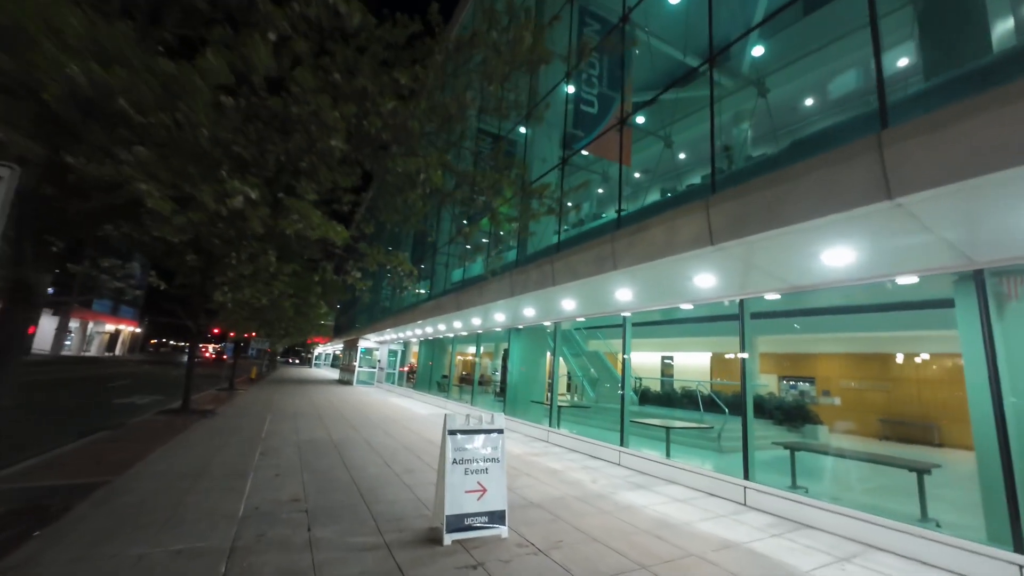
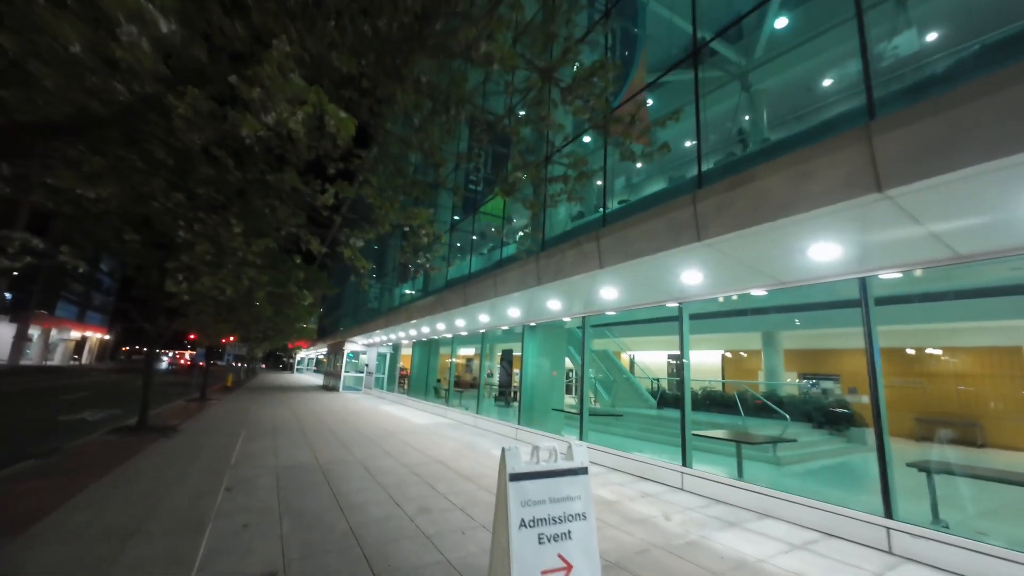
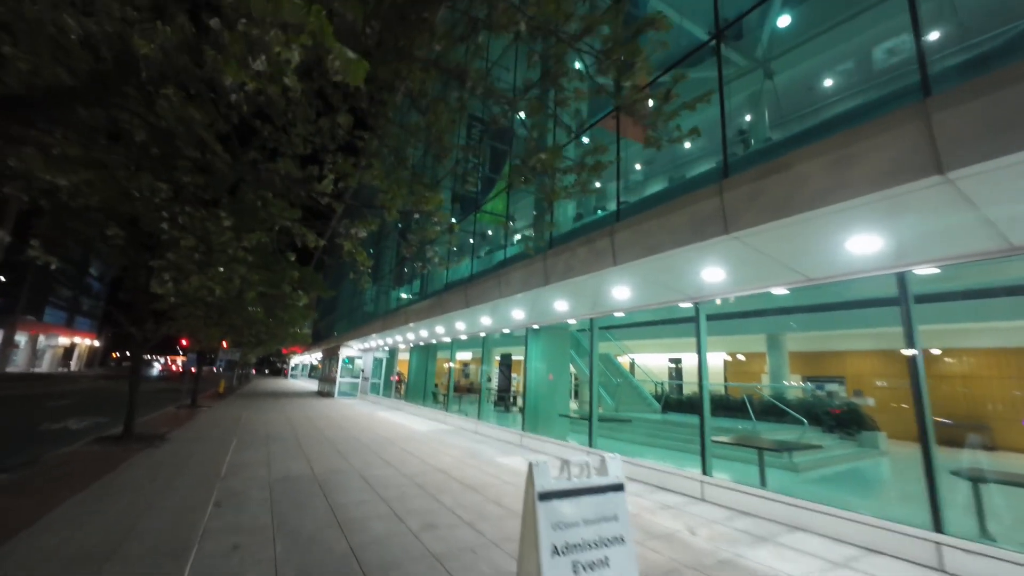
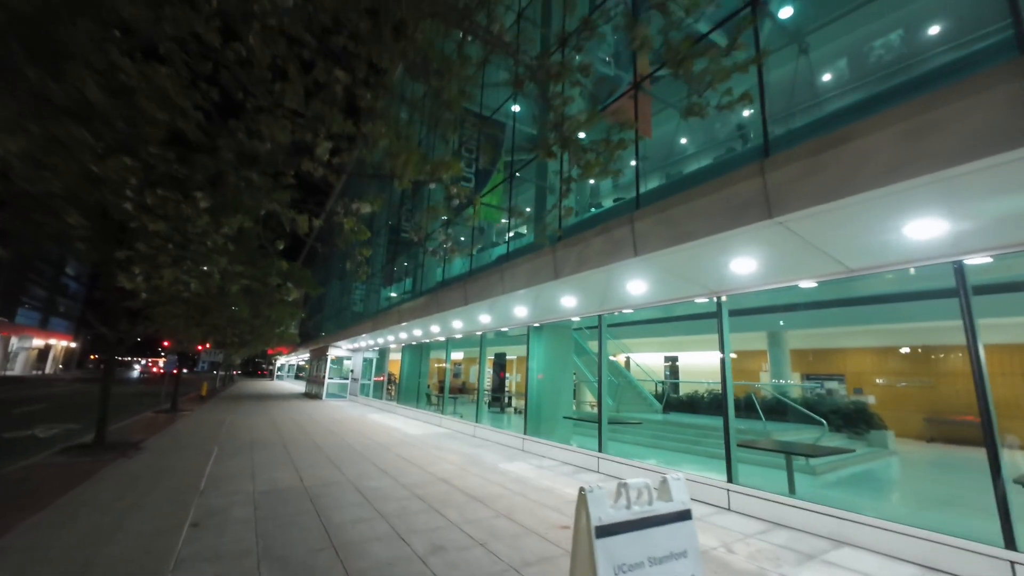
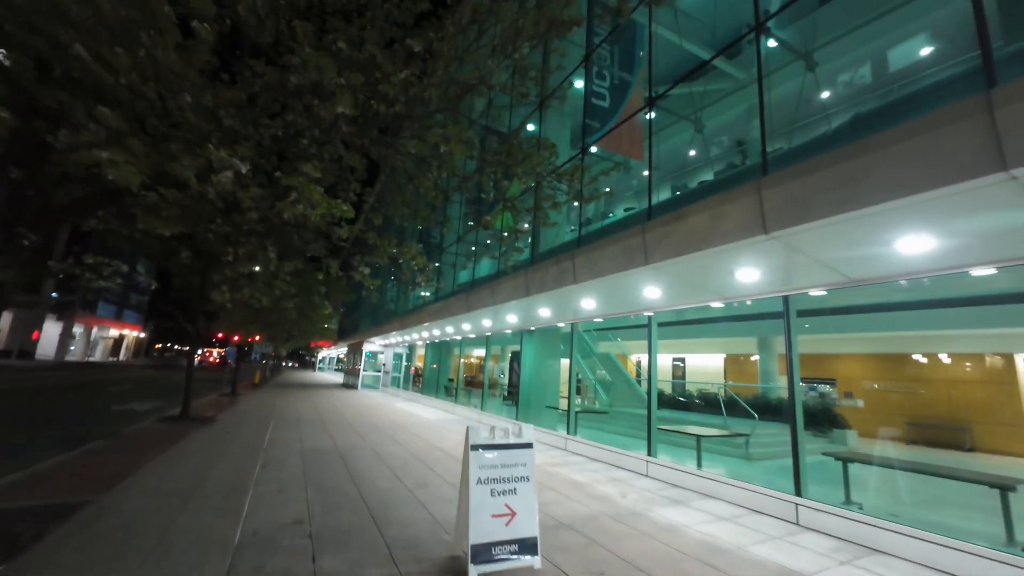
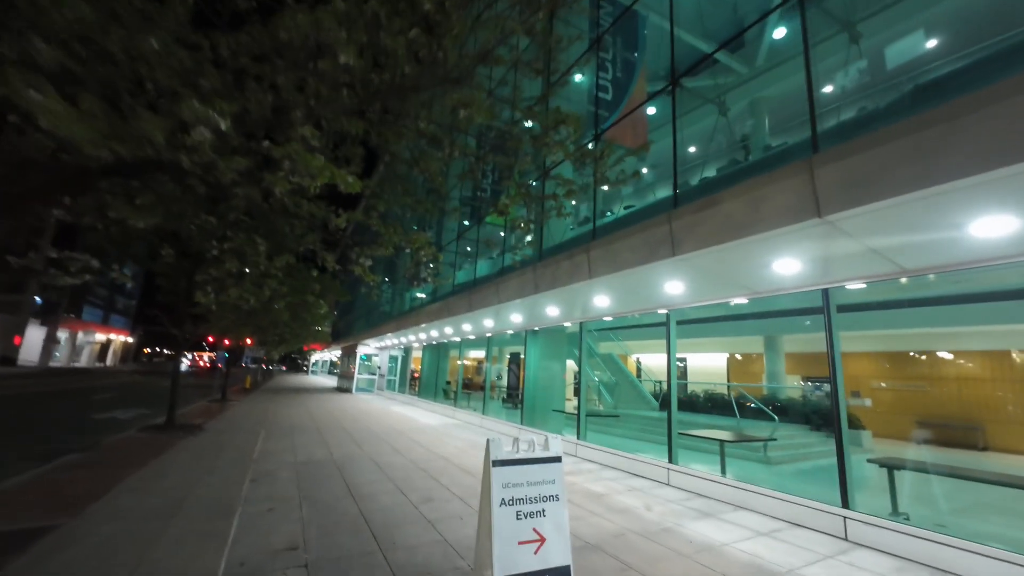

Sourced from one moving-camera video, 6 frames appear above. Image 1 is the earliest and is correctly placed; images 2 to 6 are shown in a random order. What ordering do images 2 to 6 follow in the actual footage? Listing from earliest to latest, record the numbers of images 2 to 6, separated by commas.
5, 6, 2, 3, 4
